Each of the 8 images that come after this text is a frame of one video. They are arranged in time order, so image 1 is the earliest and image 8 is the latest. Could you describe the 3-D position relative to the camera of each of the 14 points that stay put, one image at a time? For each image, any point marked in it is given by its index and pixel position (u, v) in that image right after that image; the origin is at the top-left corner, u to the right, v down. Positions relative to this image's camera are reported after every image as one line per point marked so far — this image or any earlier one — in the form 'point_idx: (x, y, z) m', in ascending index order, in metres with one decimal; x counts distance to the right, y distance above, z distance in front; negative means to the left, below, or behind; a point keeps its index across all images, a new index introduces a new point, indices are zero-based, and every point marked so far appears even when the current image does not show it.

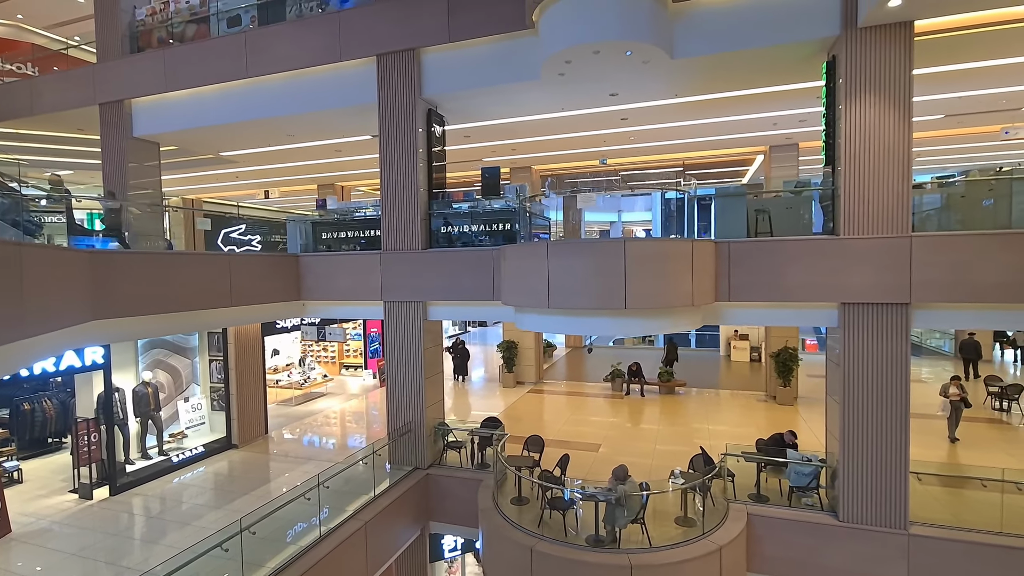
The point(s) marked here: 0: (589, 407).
0: (+2.4, -3.6, +15.1) m
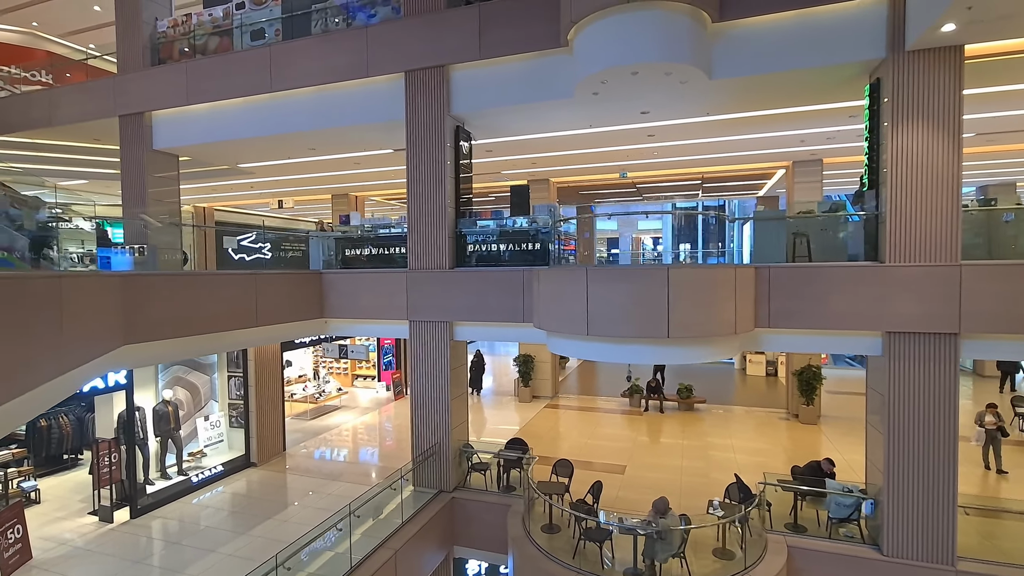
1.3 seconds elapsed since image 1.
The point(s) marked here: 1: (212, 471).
0: (+2.9, -4.1, +14.9) m
1: (-6.1, -3.8, +10.0) m
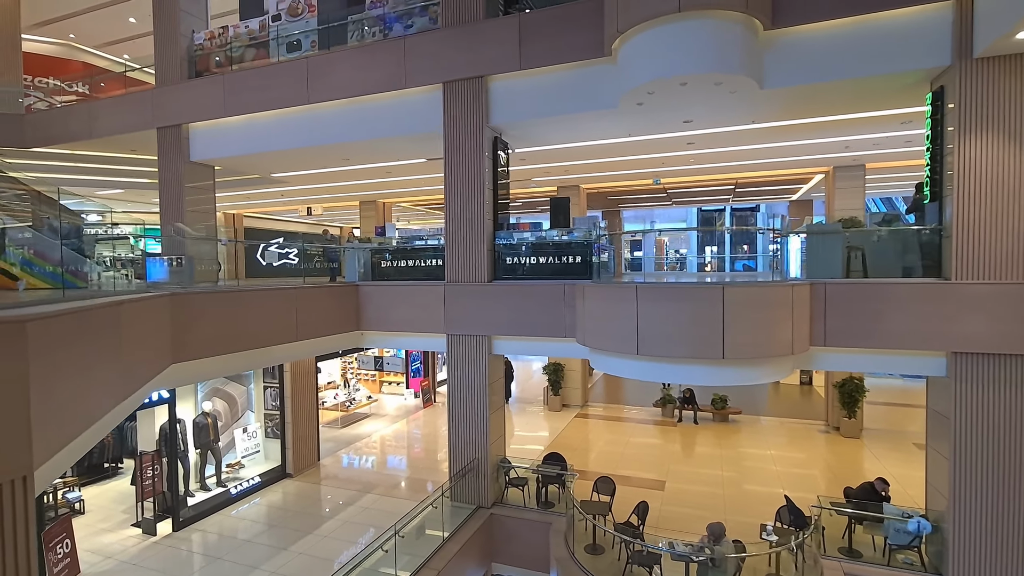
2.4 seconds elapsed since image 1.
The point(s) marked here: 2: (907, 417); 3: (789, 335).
0: (+3.7, -4.3, +14.7) m
1: (-5.3, -4.0, +10.1) m
2: (+12.1, -4.0, +15.1) m
3: (+3.5, -0.6, +6.3) m
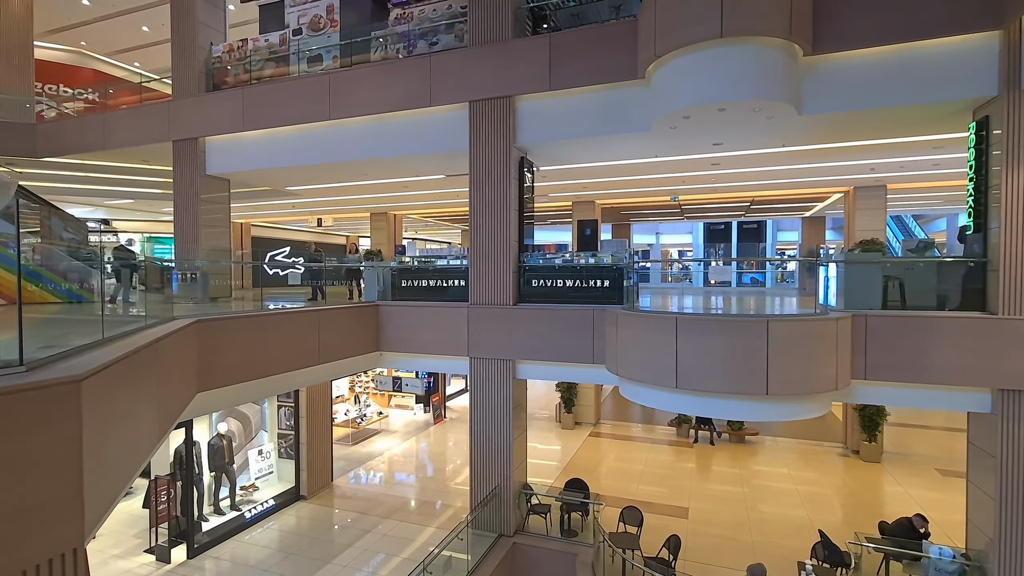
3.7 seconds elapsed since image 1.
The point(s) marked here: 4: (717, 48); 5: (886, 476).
0: (+4.1, -4.8, +14.5) m
1: (-4.9, -4.3, +9.8) m
2: (+12.5, -4.6, +14.9) m
3: (+4.0, -1.0, +6.1) m
4: (+2.7, +3.2, +6.6) m
5: (+9.5, -4.8, +12.6) m
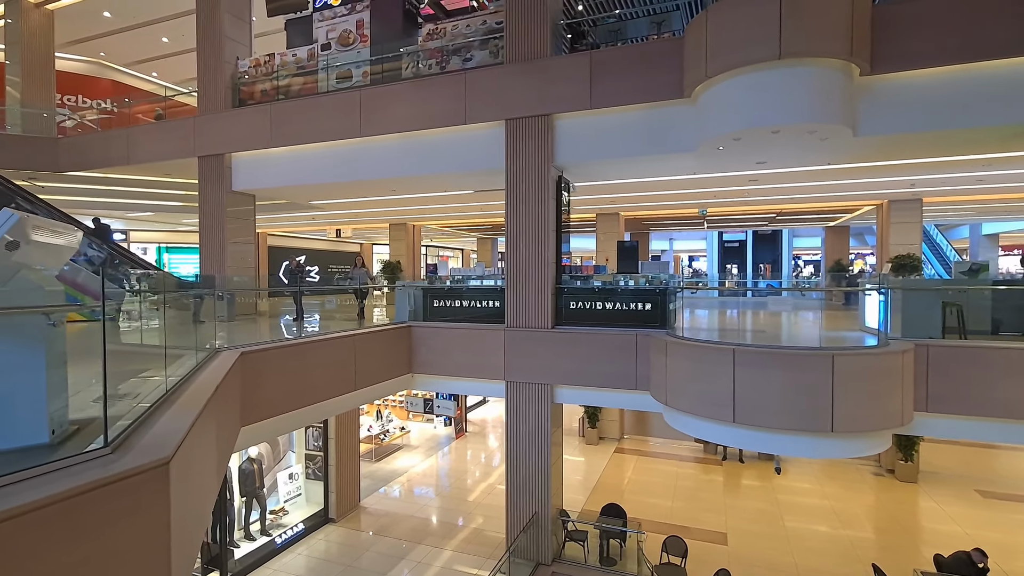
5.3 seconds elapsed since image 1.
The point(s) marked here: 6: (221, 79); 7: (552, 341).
0: (+4.8, -5.2, +14.3) m
1: (-4.3, -4.7, +9.7) m
2: (+13.2, -5.0, +14.6) m
3: (+4.6, -1.4, +5.9) m
4: (+3.4, +2.8, +6.4) m
5: (+10.2, -5.2, +12.3) m
6: (-6.4, +4.6, +10.7) m
7: (+0.7, -0.9, +8.3) m
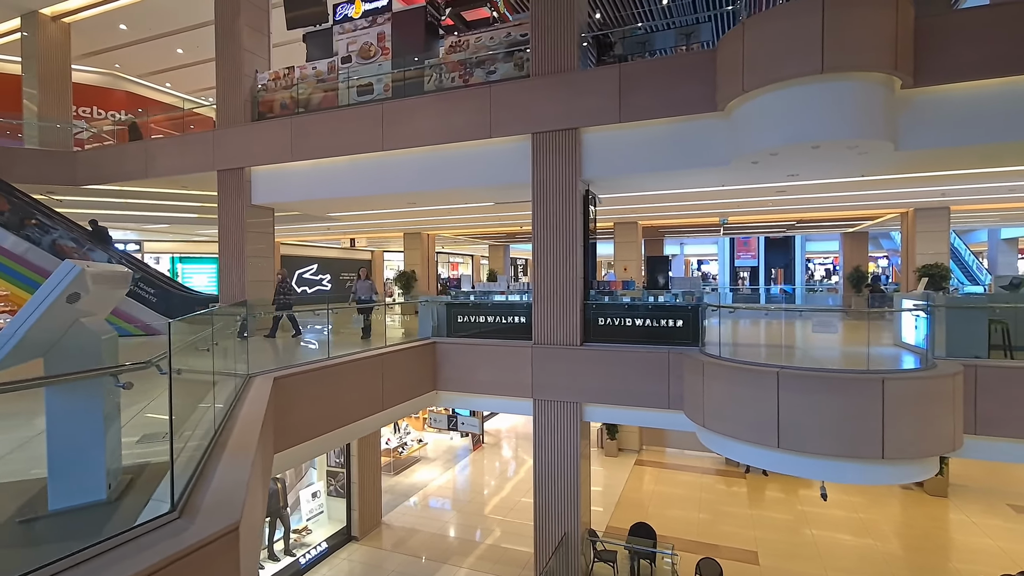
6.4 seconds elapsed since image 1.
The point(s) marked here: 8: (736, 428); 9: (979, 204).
0: (+5.3, -5.5, +14.1) m
1: (-3.8, -5.0, +9.5) m
2: (+13.7, -5.2, +14.3) m
3: (+5.1, -1.6, +5.7) m
4: (+3.8, +2.6, +6.2) m
5: (+10.7, -5.4, +12.1) m
6: (-5.9, +4.2, +10.7) m
7: (+1.1, -1.2, +8.1) m
8: (+2.8, -1.8, +6.2) m
9: (+11.0, +2.0, +11.6) m
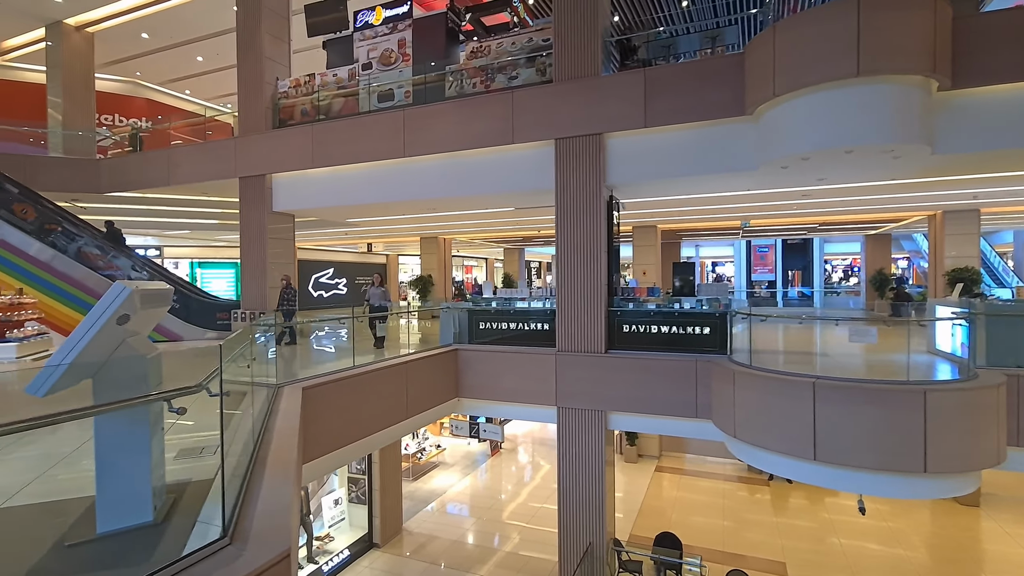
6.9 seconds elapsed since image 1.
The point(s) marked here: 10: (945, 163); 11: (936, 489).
0: (+5.9, -5.6, +13.9) m
1: (-3.4, -5.2, +9.5) m
2: (+14.3, -5.3, +14.0) m
3: (+5.4, -1.7, +5.5) m
4: (+4.1, +2.5, +6.1) m
5: (+11.2, -5.5, +11.8) m
6: (-5.5, +4.1, +10.7) m
7: (+1.5, -1.3, +8.0) m
8: (+3.2, -1.9, +6.1) m
9: (+11.5, +1.9, +11.3) m
10: (+6.1, +1.7, +6.9) m
11: (+4.7, -2.2, +5.4) m
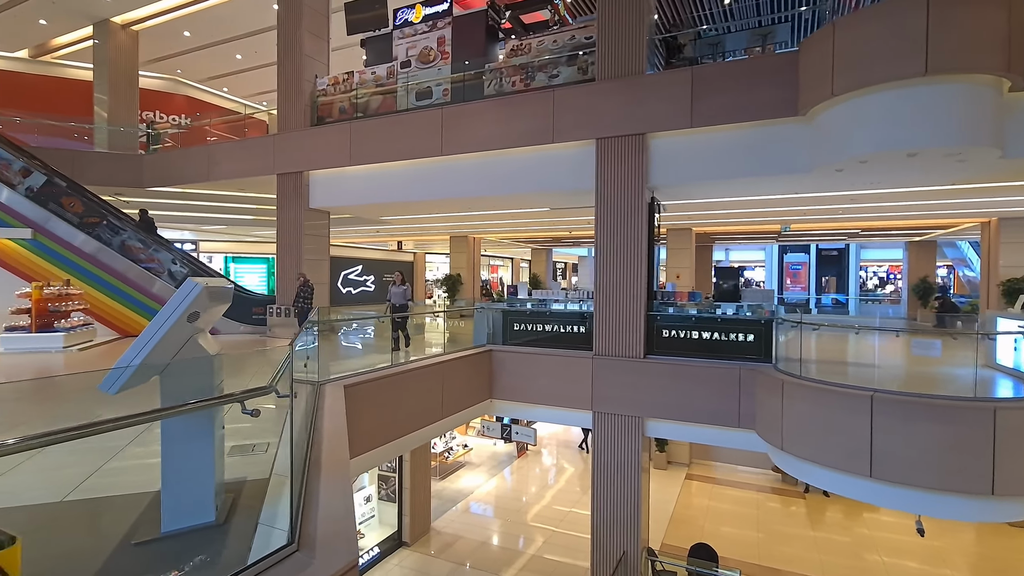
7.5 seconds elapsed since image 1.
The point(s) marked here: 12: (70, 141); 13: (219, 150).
0: (+6.6, -5.7, +13.5) m
1: (-2.8, -5.1, +9.6) m
2: (+15.0, -5.6, +13.3) m
3: (+5.9, -1.9, +5.2) m
4: (+4.7, +2.4, +5.8) m
5: (+11.9, -5.8, +11.2) m
6: (-4.7, +4.2, +10.8) m
7: (+2.1, -1.3, +7.8) m
8: (+3.7, -2.0, +5.8) m
9: (+12.2, +1.6, +10.7) m
10: (+6.6, +1.6, +6.5) m
11: (+5.1, -2.3, +5.1) m
12: (-11.3, +3.8, +12.6) m
13: (-7.0, +3.3, +11.8) m
